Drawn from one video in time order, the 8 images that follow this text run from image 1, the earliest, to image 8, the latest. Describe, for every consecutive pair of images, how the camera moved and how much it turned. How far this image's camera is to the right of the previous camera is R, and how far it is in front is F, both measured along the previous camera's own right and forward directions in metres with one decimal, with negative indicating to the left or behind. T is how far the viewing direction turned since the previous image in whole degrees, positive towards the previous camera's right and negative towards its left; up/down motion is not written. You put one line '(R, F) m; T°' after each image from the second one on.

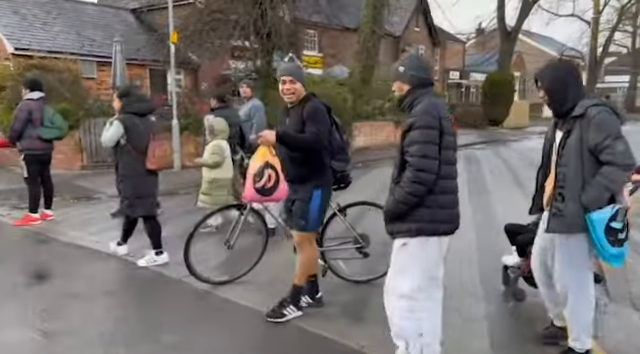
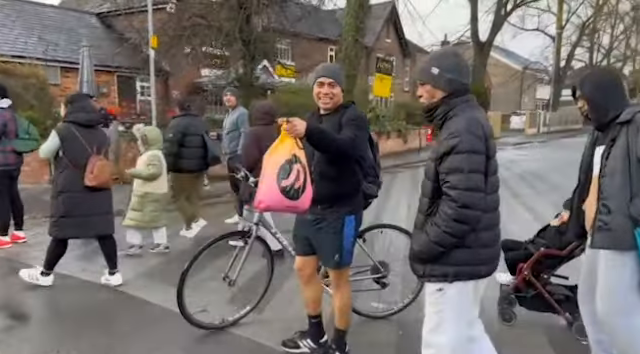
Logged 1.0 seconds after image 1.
(-0.5, +0.5) m; +4°
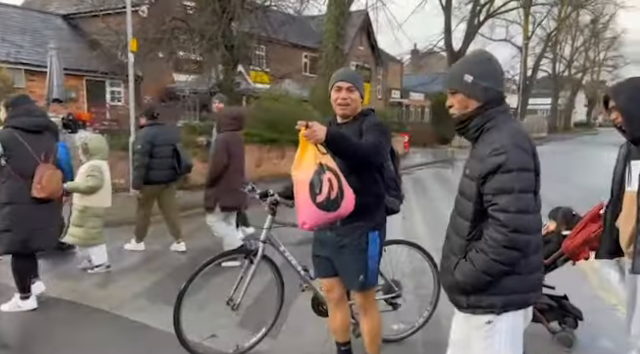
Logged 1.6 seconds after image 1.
(-0.4, +0.3) m; +4°
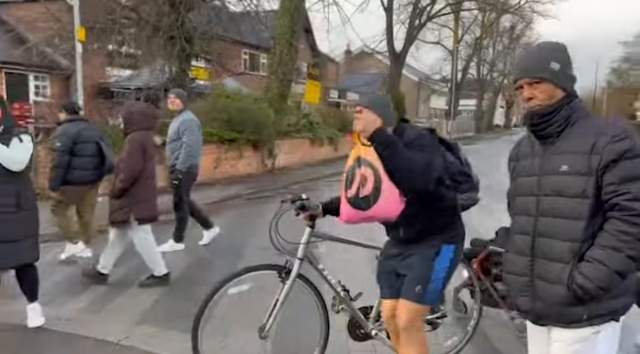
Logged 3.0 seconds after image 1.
(-0.8, +0.4) m; +9°
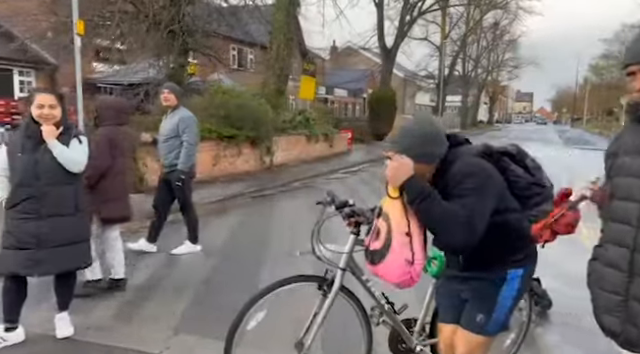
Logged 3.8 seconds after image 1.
(-0.4, +0.2) m; +2°
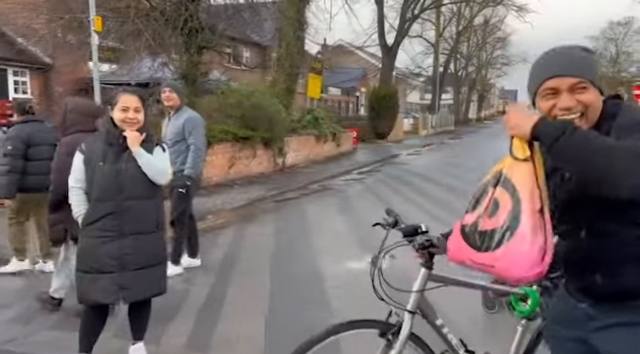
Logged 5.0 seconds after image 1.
(-0.8, +0.4) m; +2°
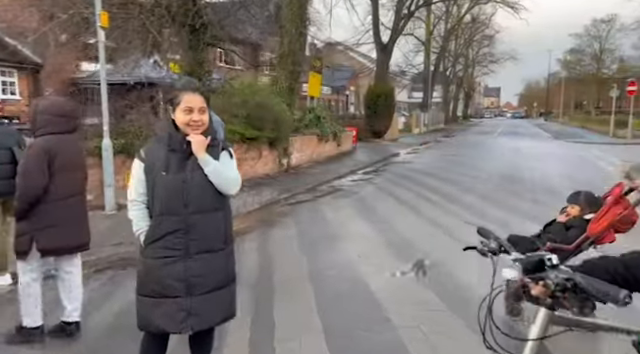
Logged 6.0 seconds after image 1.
(-0.5, +0.3) m; +2°
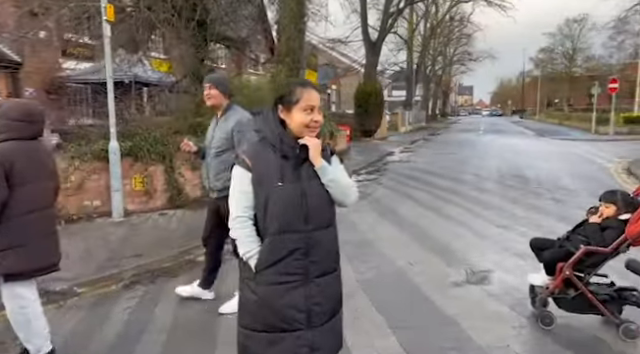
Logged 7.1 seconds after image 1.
(-0.7, +0.4) m; +3°
